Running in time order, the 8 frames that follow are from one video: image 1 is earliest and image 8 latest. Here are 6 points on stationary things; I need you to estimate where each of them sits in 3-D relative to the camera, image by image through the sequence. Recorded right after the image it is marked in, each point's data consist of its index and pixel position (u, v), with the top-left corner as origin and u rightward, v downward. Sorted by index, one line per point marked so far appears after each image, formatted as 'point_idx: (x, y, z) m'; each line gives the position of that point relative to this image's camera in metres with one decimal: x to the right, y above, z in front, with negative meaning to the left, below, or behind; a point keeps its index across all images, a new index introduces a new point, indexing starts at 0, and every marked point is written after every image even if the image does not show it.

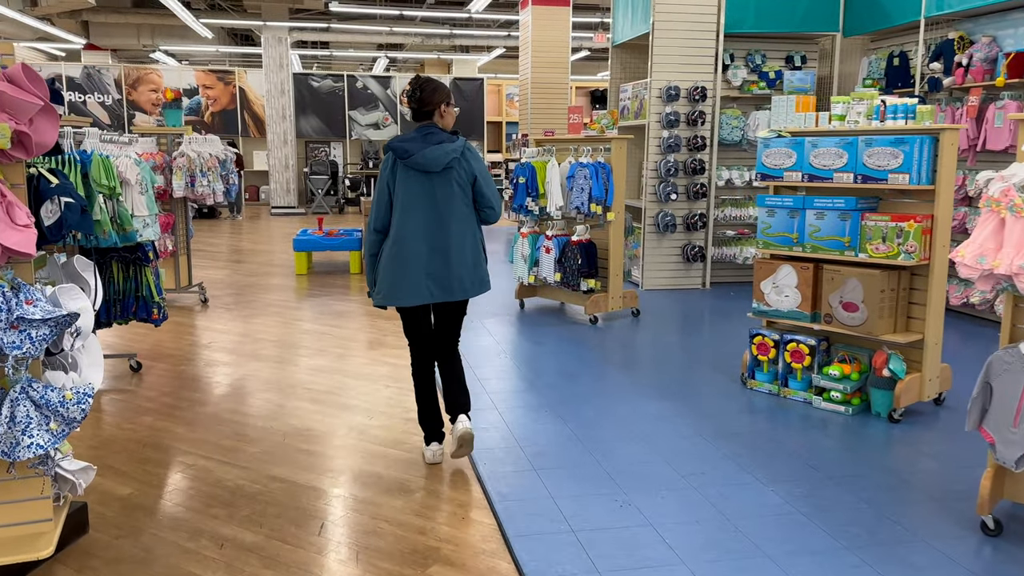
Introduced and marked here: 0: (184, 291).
0: (-2.8, 0.0, +6.8) m
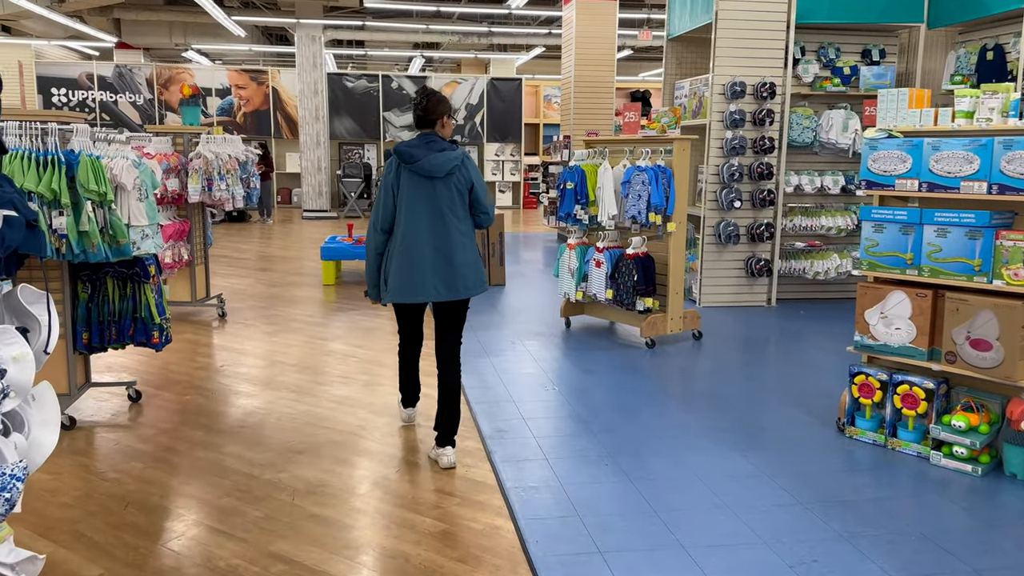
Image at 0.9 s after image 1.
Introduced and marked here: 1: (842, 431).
0: (-2.4, -0.1, +6.3) m
1: (+1.6, -0.7, +3.9) m
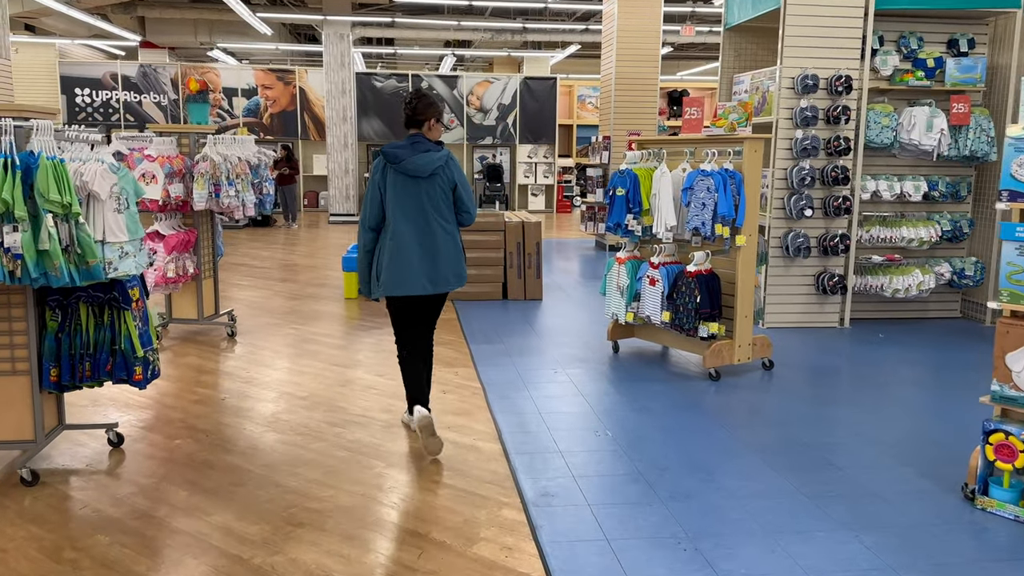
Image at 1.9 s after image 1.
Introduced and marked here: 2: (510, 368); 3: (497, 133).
0: (-2.1, -0.2, +5.7) m
1: (+1.8, -0.8, +3.1) m
2: (0.0, -0.5, +4.9) m
3: (-0.3, +3.2, +16.8) m
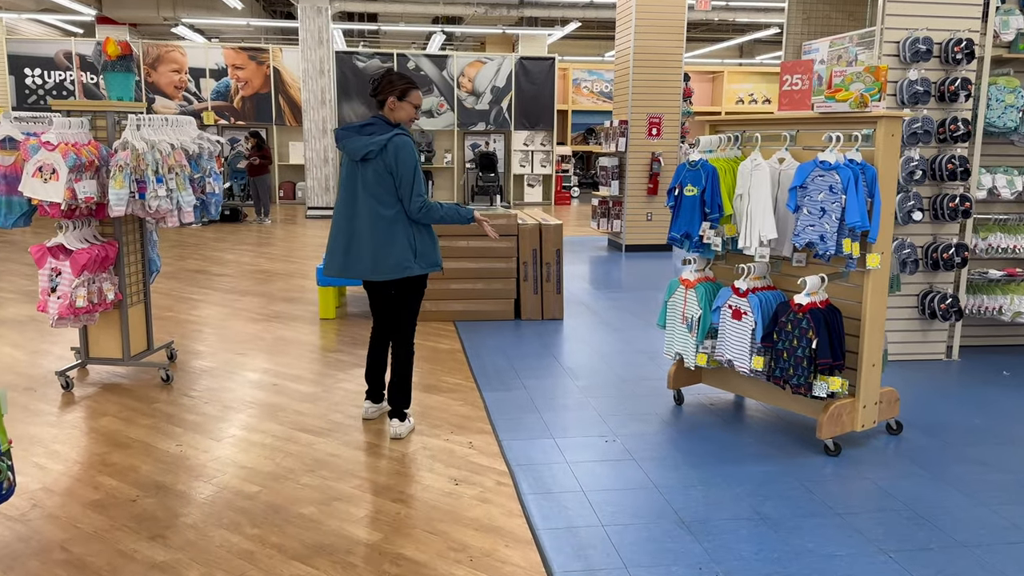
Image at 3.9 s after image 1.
0: (-2.0, -0.4, +4.3) m
1: (+2.0, -1.0, +1.8) m
2: (+0.1, -0.7, +3.6) m
3: (-0.4, +3.2, +15.4) m
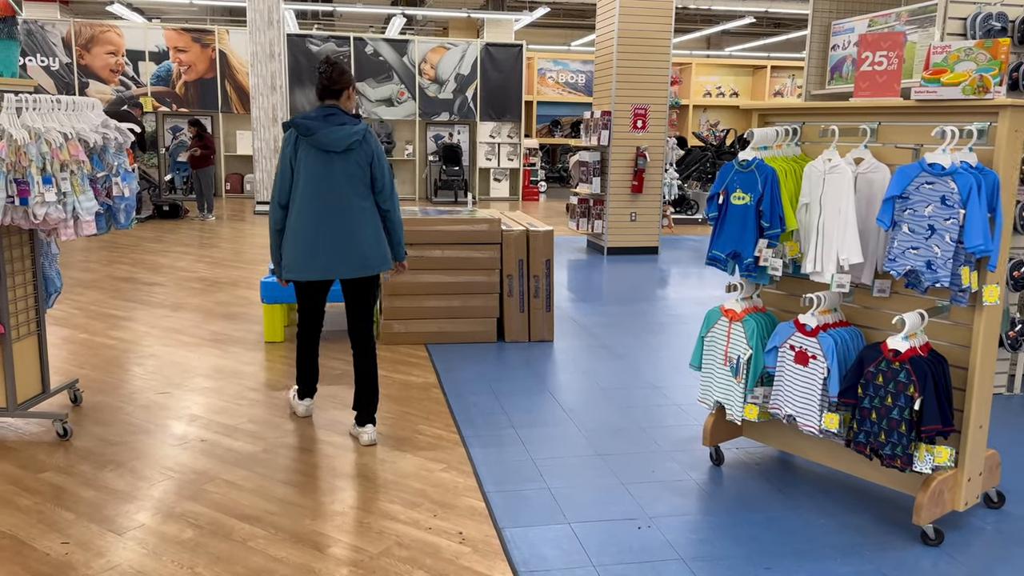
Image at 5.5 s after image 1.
0: (-2.0, -0.5, +3.4) m
1: (+2.1, -1.2, +1.1) m
2: (+0.1, -0.8, +2.8) m
3: (-1.1, +3.2, +14.5) m
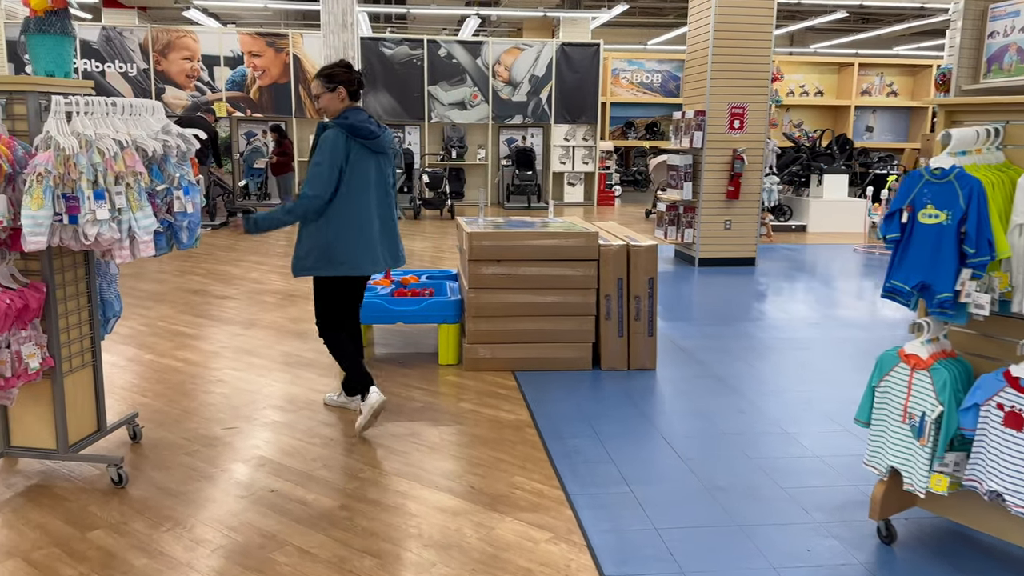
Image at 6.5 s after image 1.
0: (-1.6, -0.6, +3.0) m
1: (+2.3, -1.3, +0.4) m
2: (+0.5, -0.9, +2.2) m
3: (+0.3, +3.1, +14.0) m
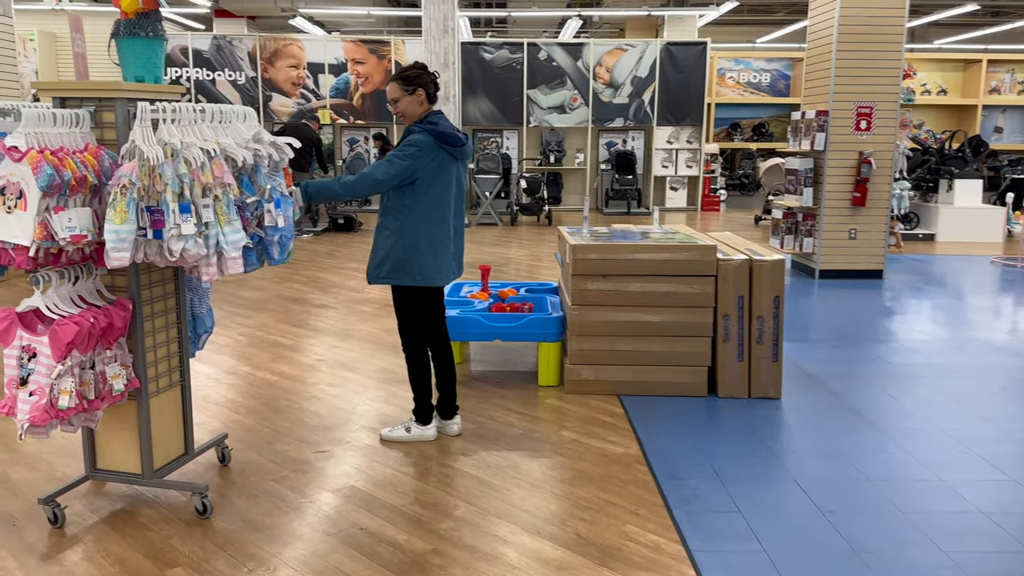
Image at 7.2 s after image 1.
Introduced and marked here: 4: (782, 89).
0: (-1.2, -0.7, +2.8) m
1: (+2.3, -1.4, -0.2) m
2: (+0.8, -1.0, +1.8) m
3: (+2.0, +2.9, +13.6) m
4: (+5.4, +4.0, +16.1) m
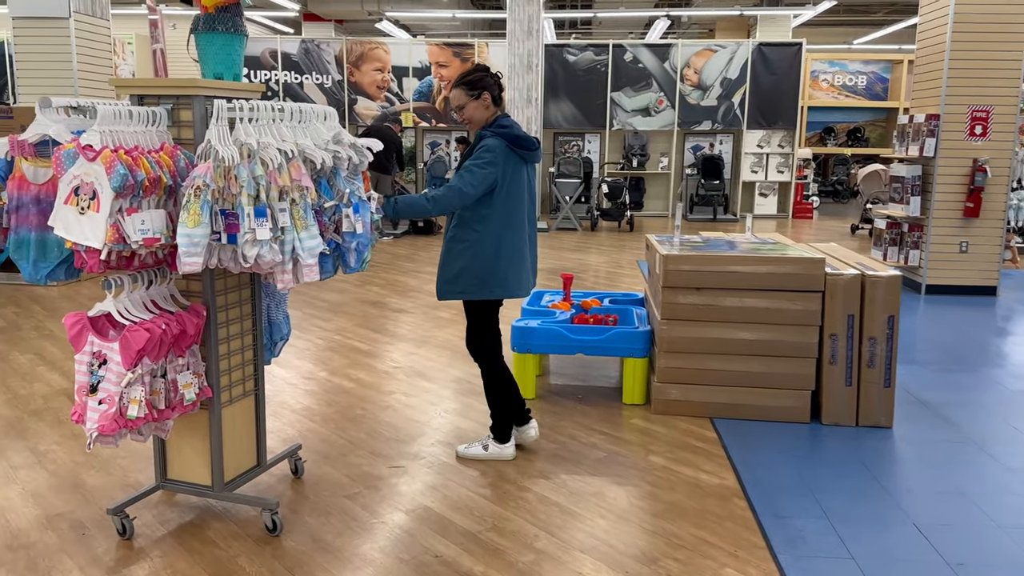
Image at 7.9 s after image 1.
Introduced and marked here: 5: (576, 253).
0: (-0.9, -0.7, +2.7) m
1: (+2.3, -1.5, -0.6) m
2: (+1.0, -1.0, +1.6) m
3: (+3.4, +2.8, +13.1) m
4: (+7.0, +3.8, +15.3) m
5: (+0.8, +0.4, +9.6) m
